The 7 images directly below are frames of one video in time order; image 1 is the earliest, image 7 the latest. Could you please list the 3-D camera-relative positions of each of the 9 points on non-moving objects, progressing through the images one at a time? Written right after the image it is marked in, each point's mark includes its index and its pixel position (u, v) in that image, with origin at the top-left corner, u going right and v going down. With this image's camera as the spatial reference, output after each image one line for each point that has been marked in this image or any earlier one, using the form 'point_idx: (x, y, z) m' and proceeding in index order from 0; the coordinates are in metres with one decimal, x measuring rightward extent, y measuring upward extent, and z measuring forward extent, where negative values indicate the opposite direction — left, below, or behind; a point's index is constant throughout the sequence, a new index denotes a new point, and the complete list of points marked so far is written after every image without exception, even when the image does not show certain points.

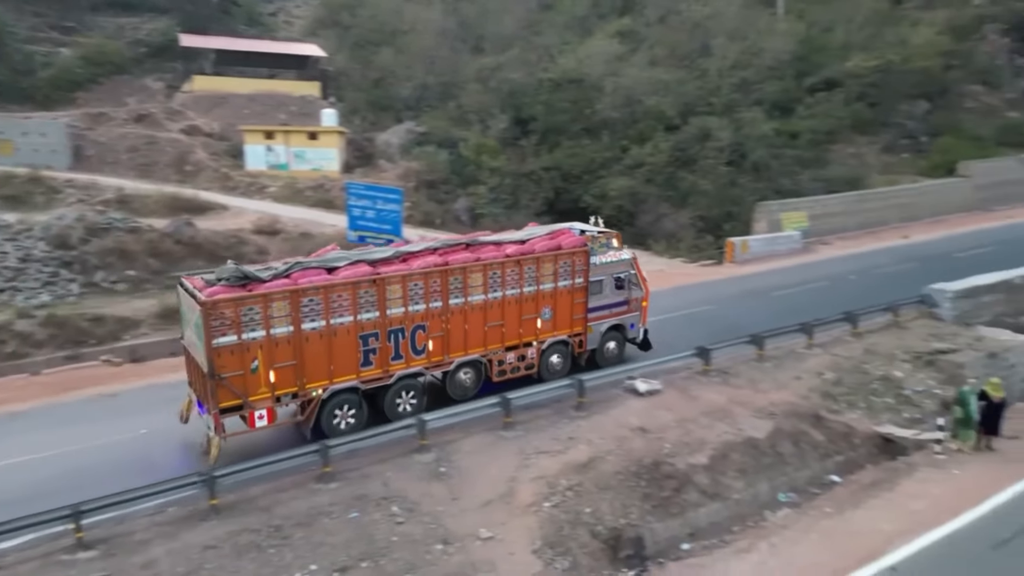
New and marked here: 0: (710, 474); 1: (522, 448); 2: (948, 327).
0: (+3.4, -3.2, +12.5) m
1: (+0.2, -2.9, +13.1) m
2: (+11.6, -1.0, +19.2) m
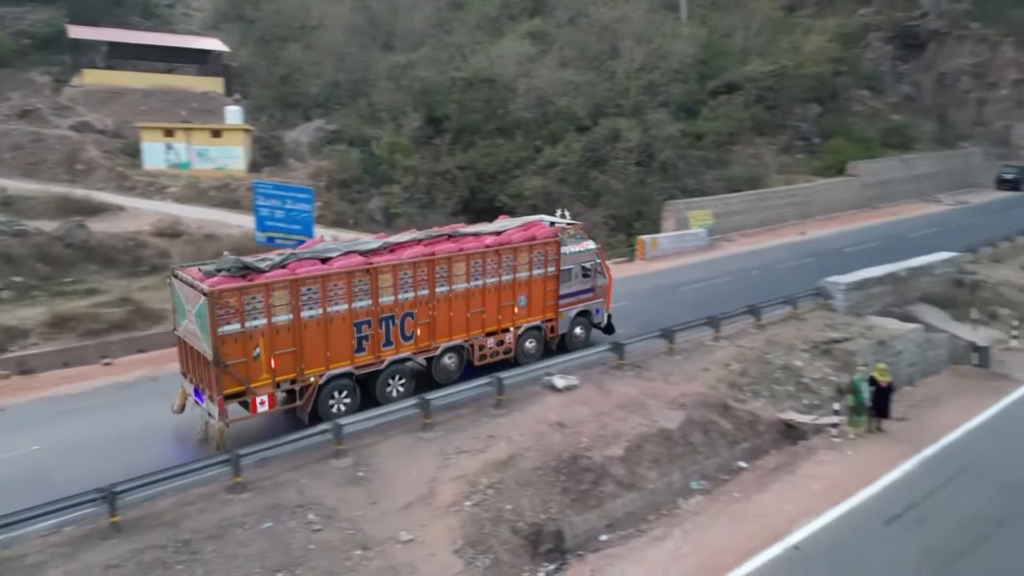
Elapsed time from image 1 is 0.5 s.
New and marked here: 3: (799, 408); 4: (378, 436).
0: (+2.0, -3.2, +12.8) m
1: (-1.3, -2.9, +13.0) m
2: (+9.3, -0.8, +20.4) m
3: (+6.3, -2.6, +15.9) m
4: (-2.4, -2.7, +13.4) m
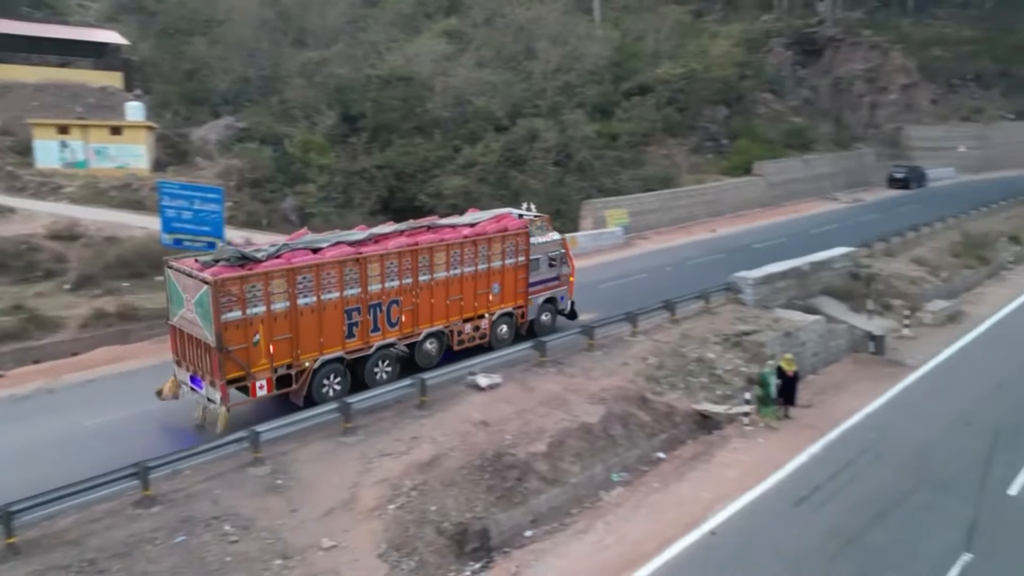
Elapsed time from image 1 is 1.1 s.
0: (+0.7, -3.1, +13.0) m
1: (-2.6, -2.9, +12.8) m
2: (+7.0, -0.7, +21.3) m
3: (+4.6, -2.5, +16.5) m
4: (-3.8, -2.7, +13.0) m
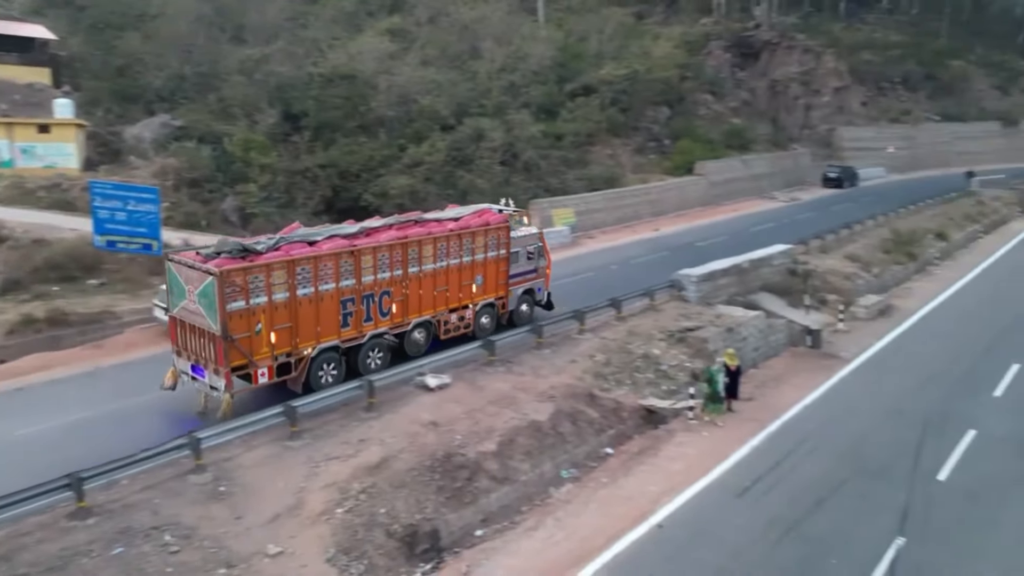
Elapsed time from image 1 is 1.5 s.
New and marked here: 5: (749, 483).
0: (-0.2, -3.1, +13.0) m
1: (-3.5, -2.9, +12.6) m
2: (+5.5, -0.6, +21.7) m
3: (+3.4, -2.5, +16.8) m
4: (-4.7, -2.8, +12.7) m
5: (+4.1, -3.4, +12.6) m
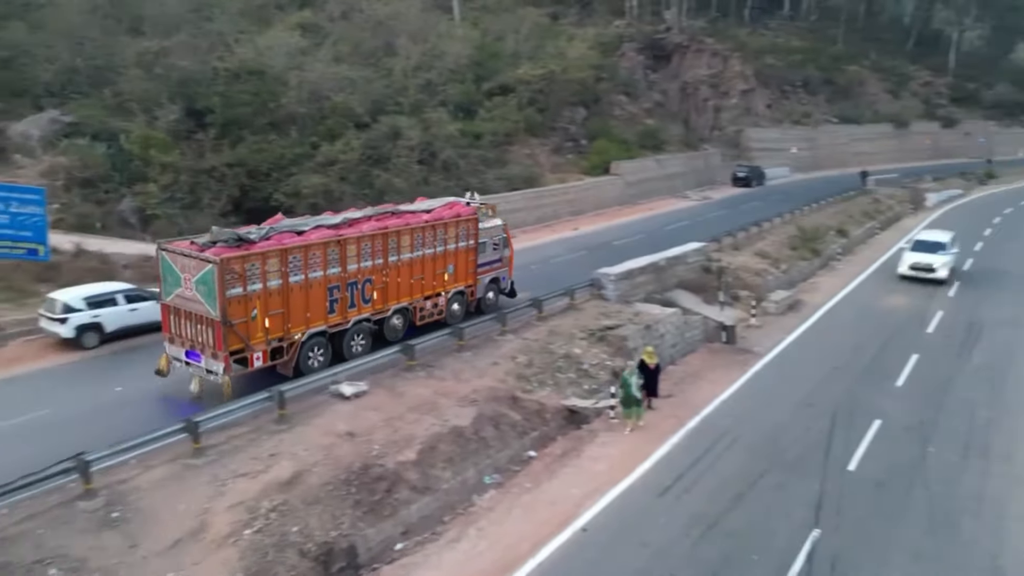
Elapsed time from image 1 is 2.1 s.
0: (-1.6, -3.1, +12.5) m
1: (-4.9, -3.1, +11.8) m
2: (+3.1, -0.5, +21.9) m
3: (+1.6, -2.5, +16.7) m
4: (-6.0, -2.9, +11.8) m
5: (+2.8, -3.4, +12.6) m
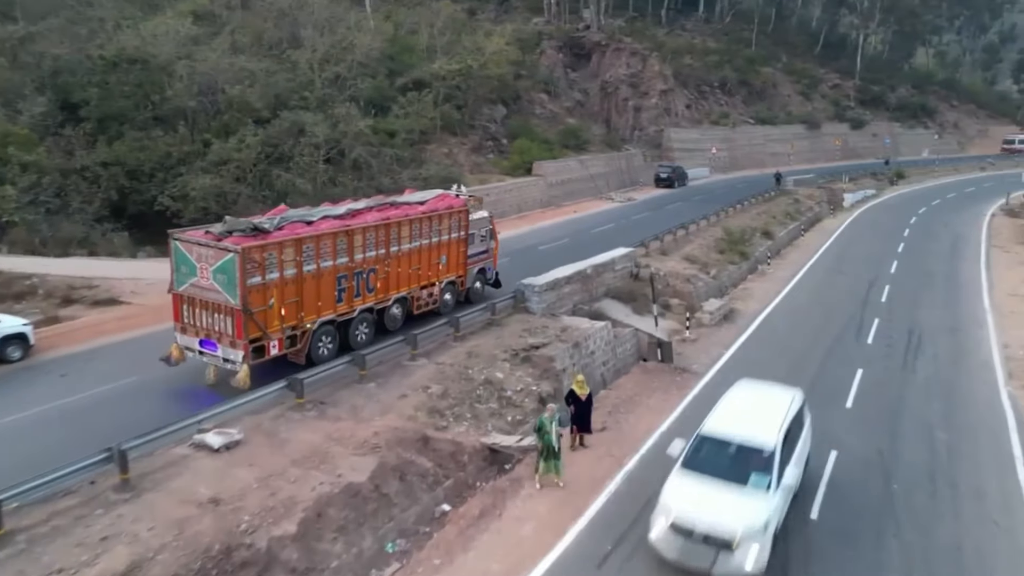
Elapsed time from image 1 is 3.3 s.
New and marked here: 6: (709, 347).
0: (-2.9, -3.6, +10.0) m
1: (-6.1, -3.5, +8.9) m
2: (+0.7, -0.9, +19.8) m
3: (-0.2, -2.8, +14.5) m
4: (-7.3, -3.4, +8.8) m
5: (+1.4, -3.7, +10.5) m
6: (+5.4, -1.6, +19.6) m
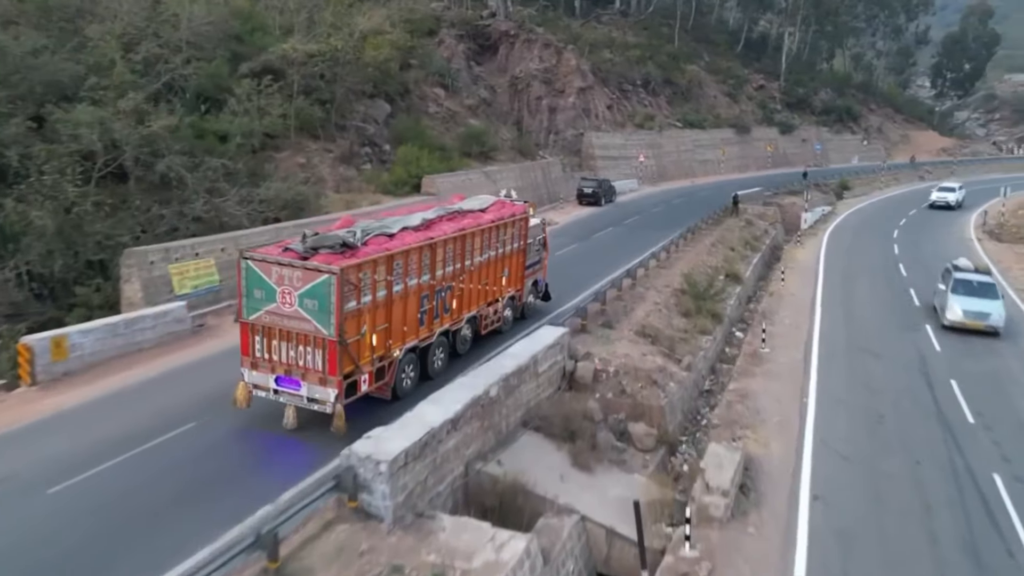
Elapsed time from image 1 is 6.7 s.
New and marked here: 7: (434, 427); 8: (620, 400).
0: (-4.1, -6.0, -0.9) m
1: (-7.1, -6.1, -2.4) m
2: (-1.7, -3.3, +9.2) m
3: (-1.9, -5.3, +3.9) m
4: (-8.2, -6.0, -2.6) m
5: (+0.2, -6.1, +0.1) m
6: (+3.0, -3.9, +9.7) m
7: (-1.2, -2.2, +10.2) m
8: (+2.3, -2.4, +15.3) m
